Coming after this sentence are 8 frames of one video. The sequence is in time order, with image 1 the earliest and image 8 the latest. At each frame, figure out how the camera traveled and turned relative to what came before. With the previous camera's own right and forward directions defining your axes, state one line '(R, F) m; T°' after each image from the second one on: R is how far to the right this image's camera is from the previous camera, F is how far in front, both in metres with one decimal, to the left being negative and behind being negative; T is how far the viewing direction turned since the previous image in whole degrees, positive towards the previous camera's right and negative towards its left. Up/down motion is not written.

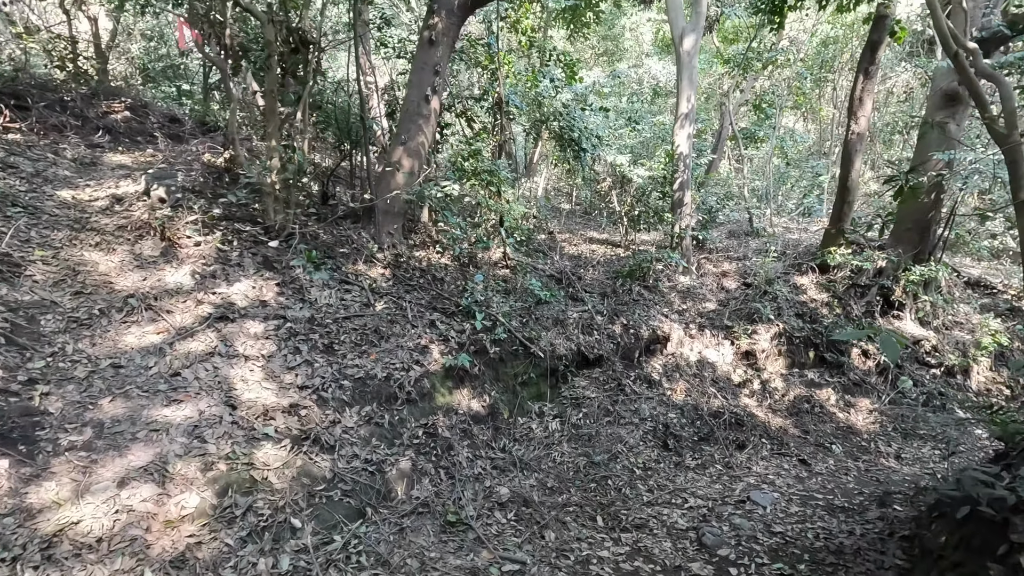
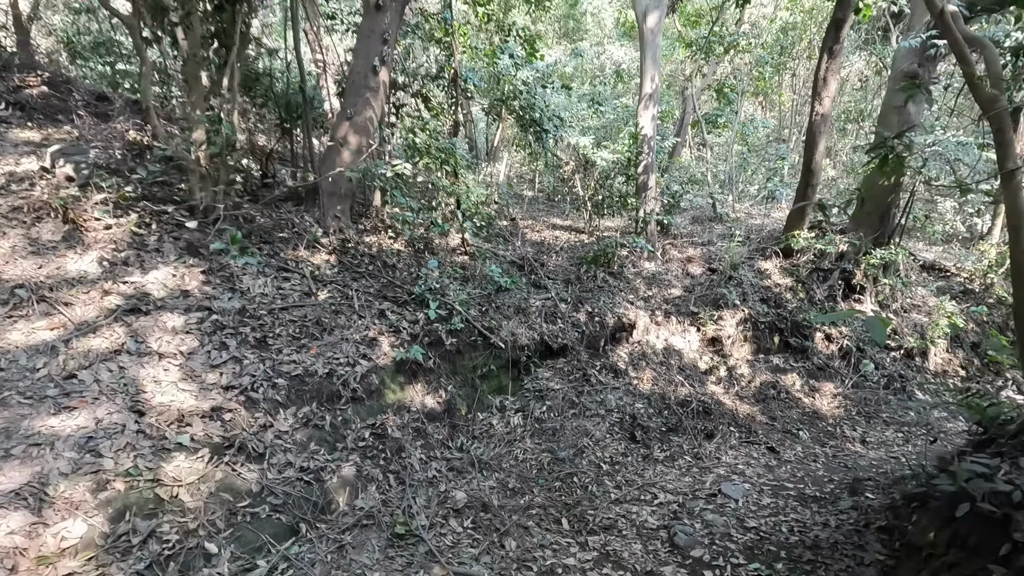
(+0.1, +0.4) m; +4°
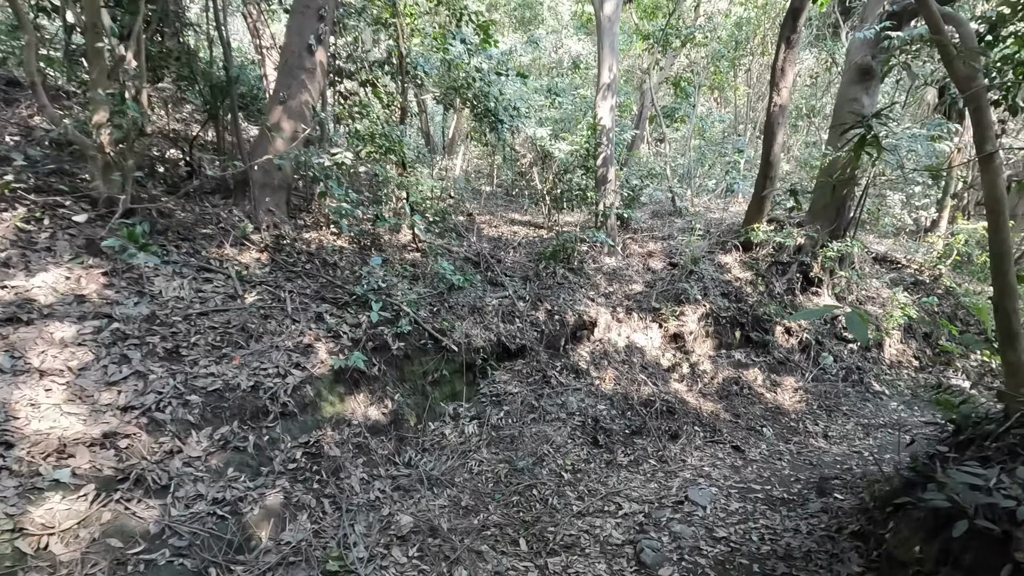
(+0.1, +0.3) m; +4°
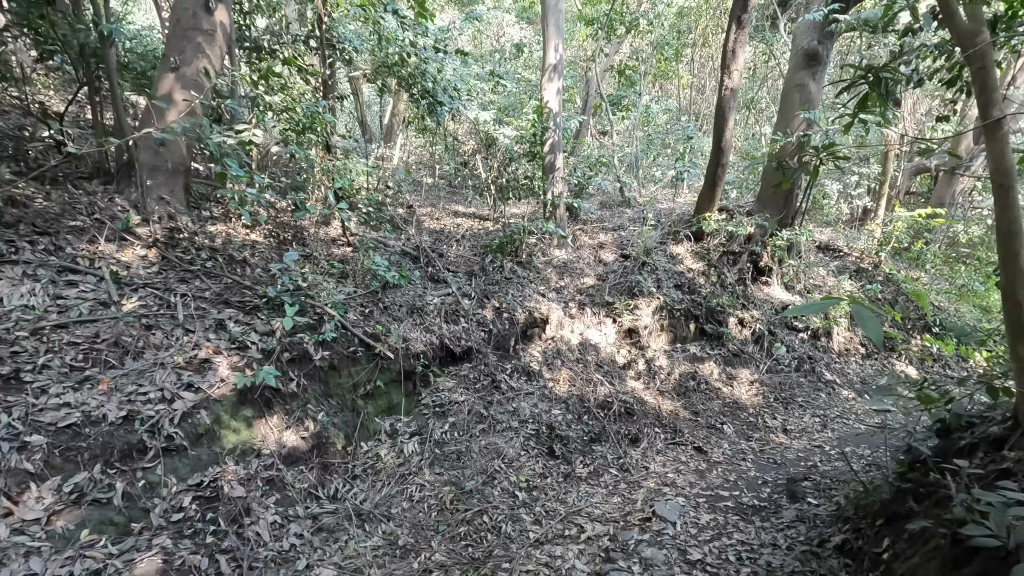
(0.0, +0.5) m; +6°
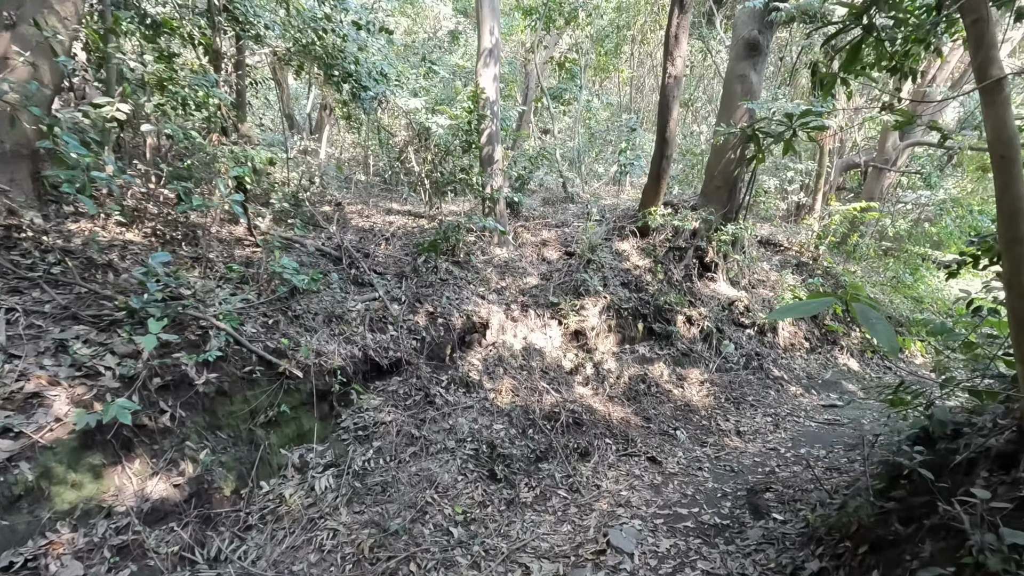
(+0.1, +0.5) m; +6°
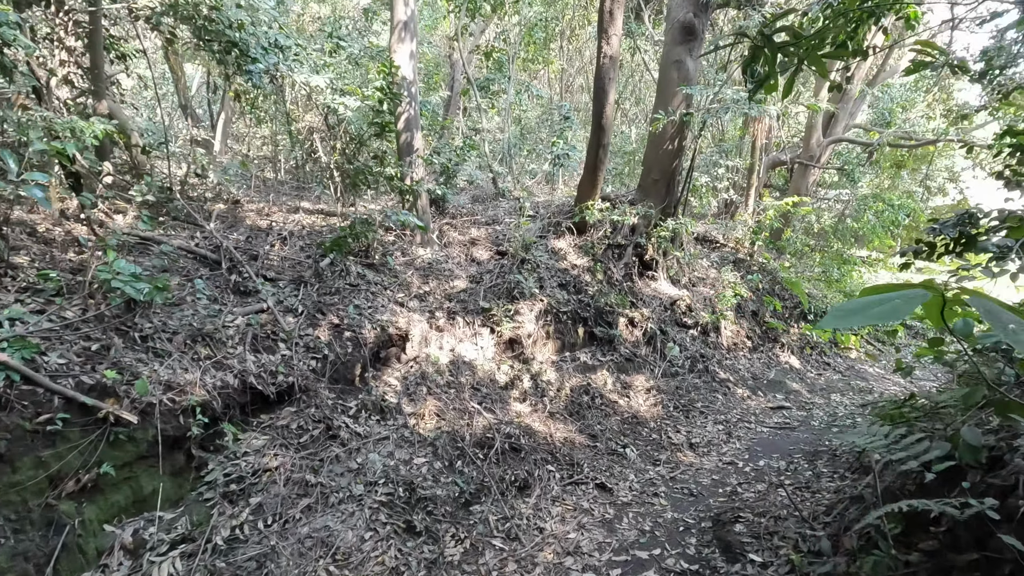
(+0.1, +0.8) m; +7°
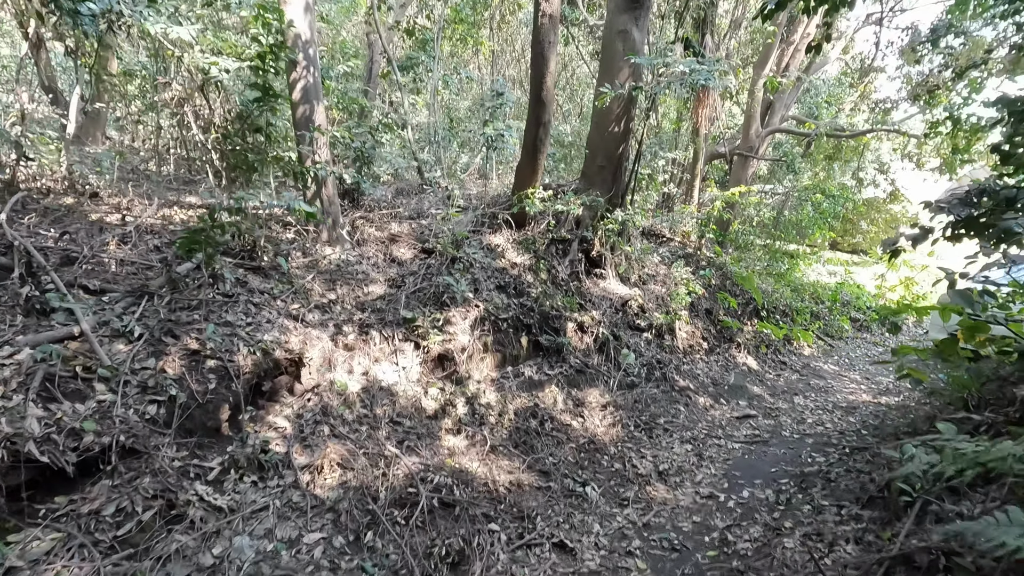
(+0.1, +1.0) m; +7°
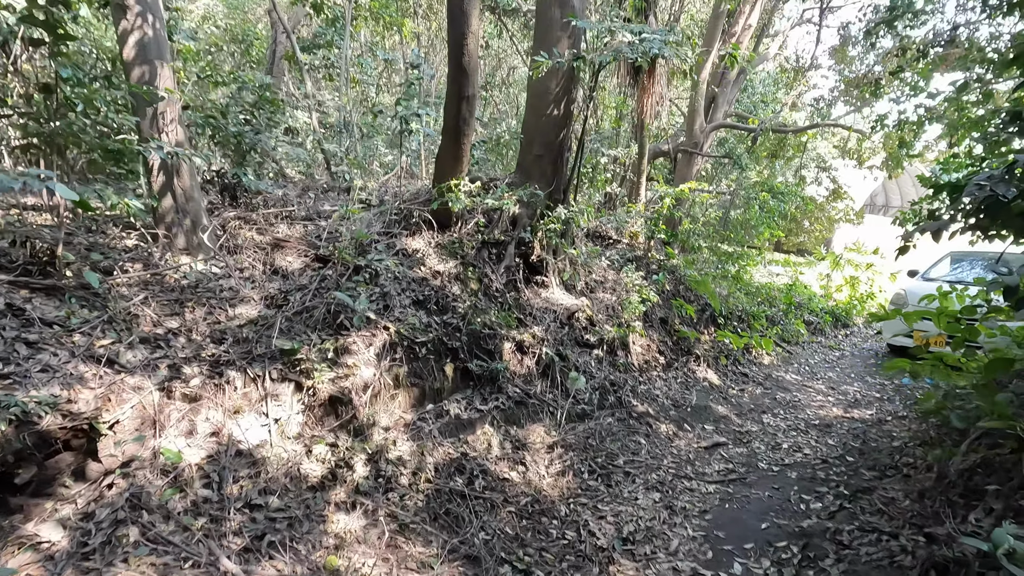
(+0.2, +1.1) m; +6°
